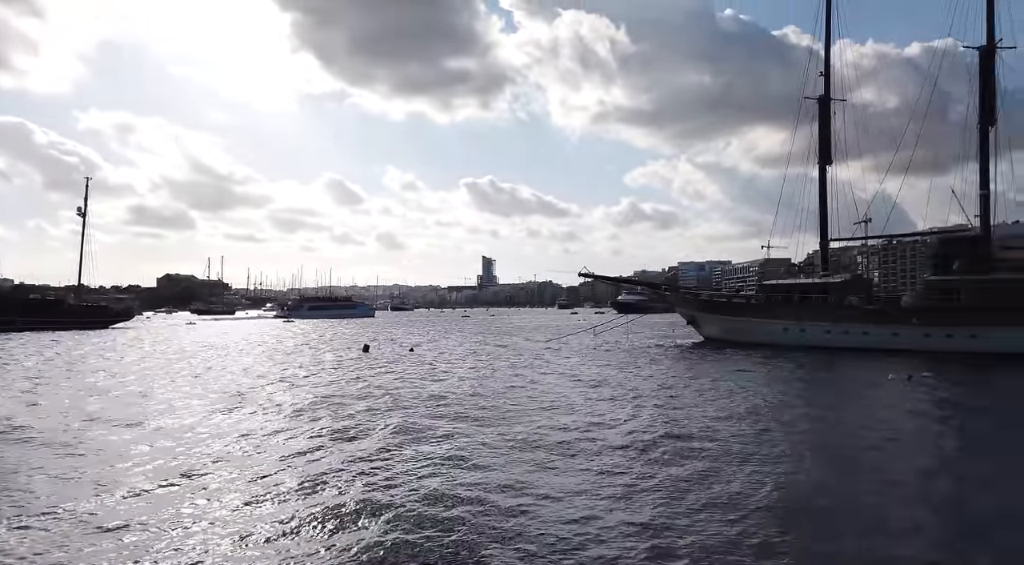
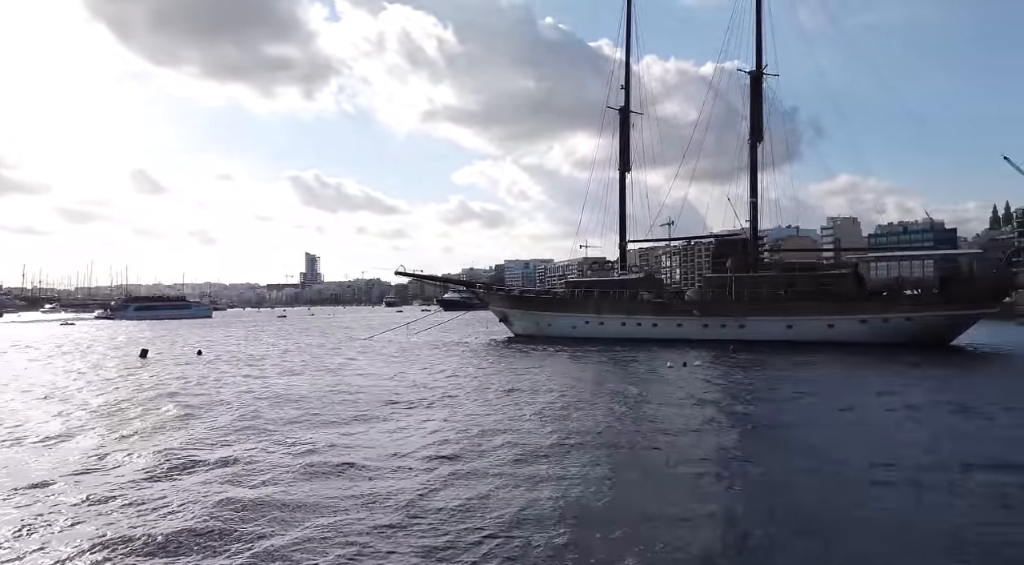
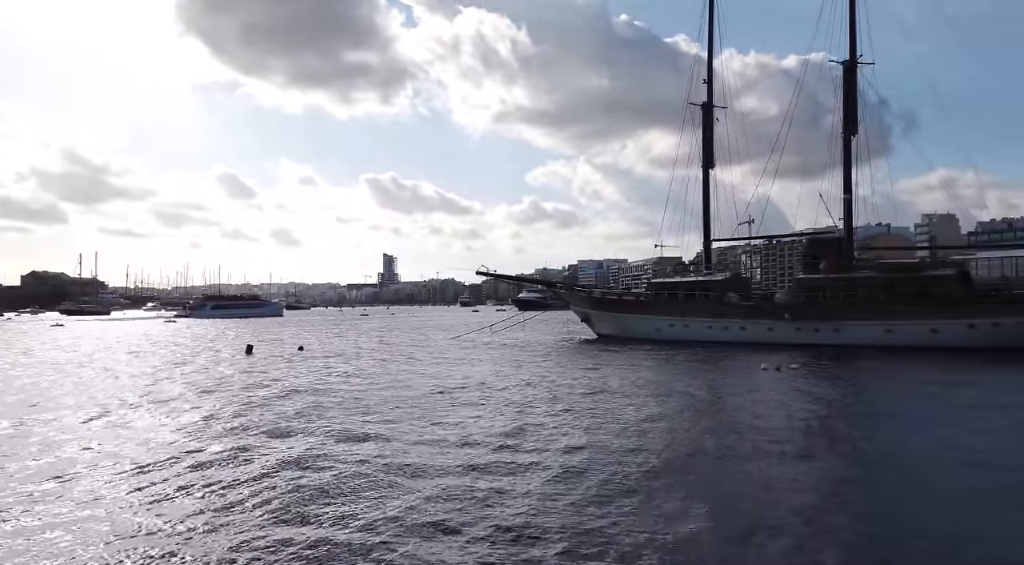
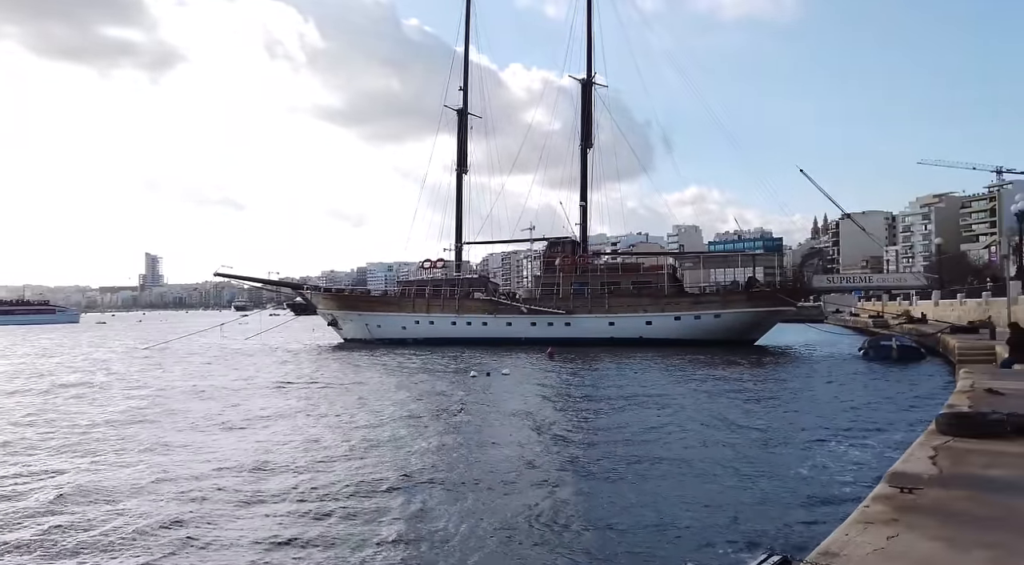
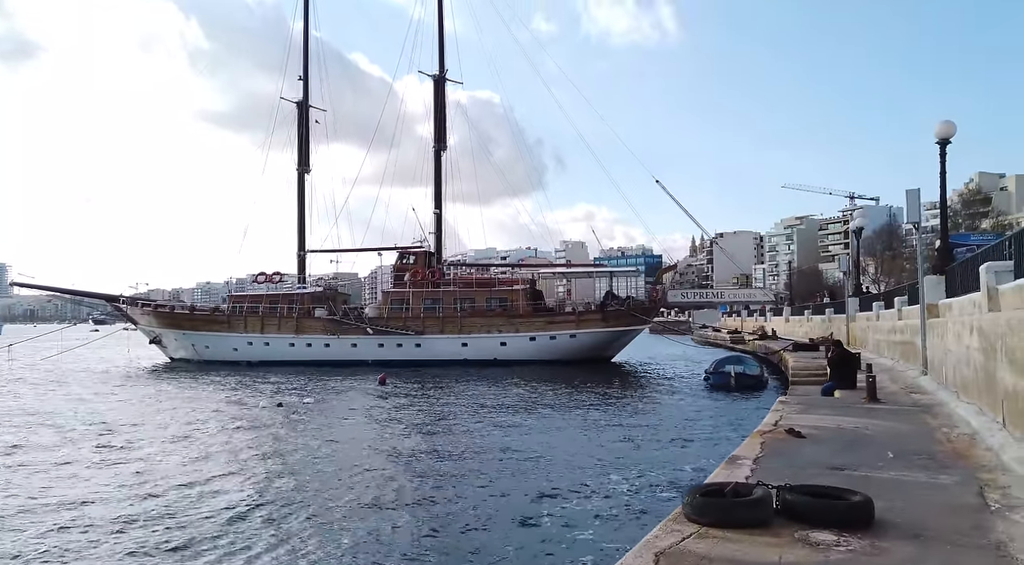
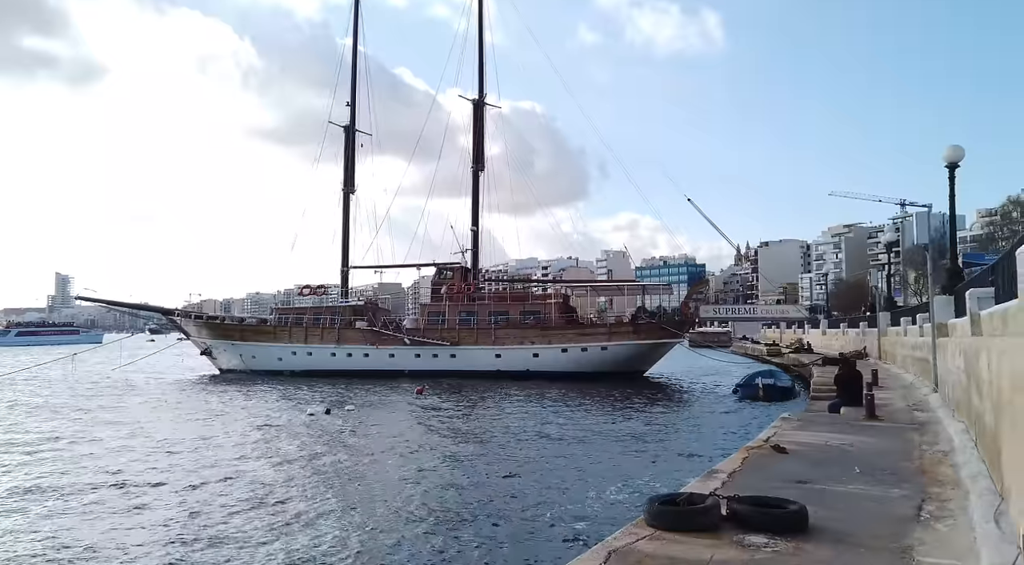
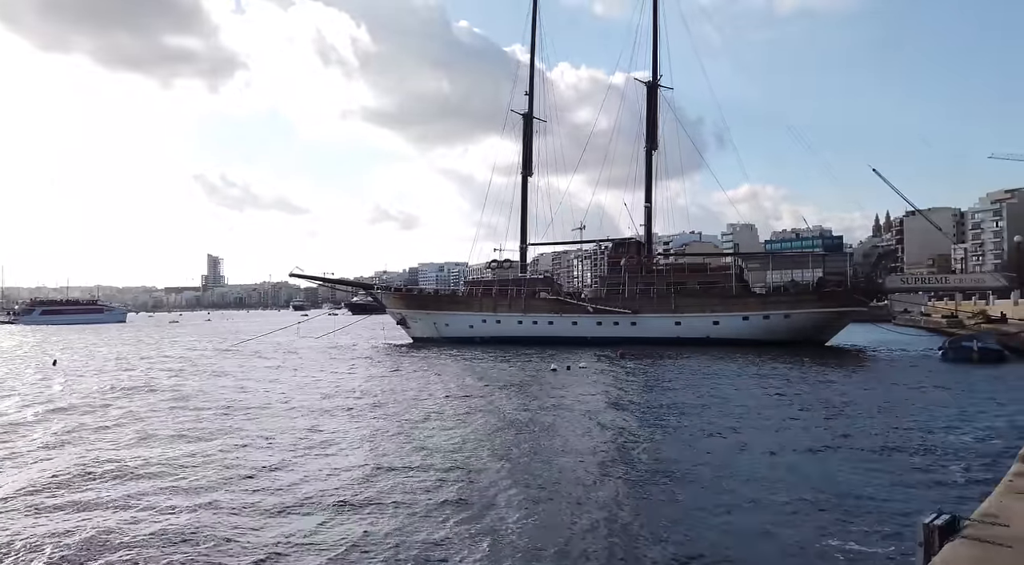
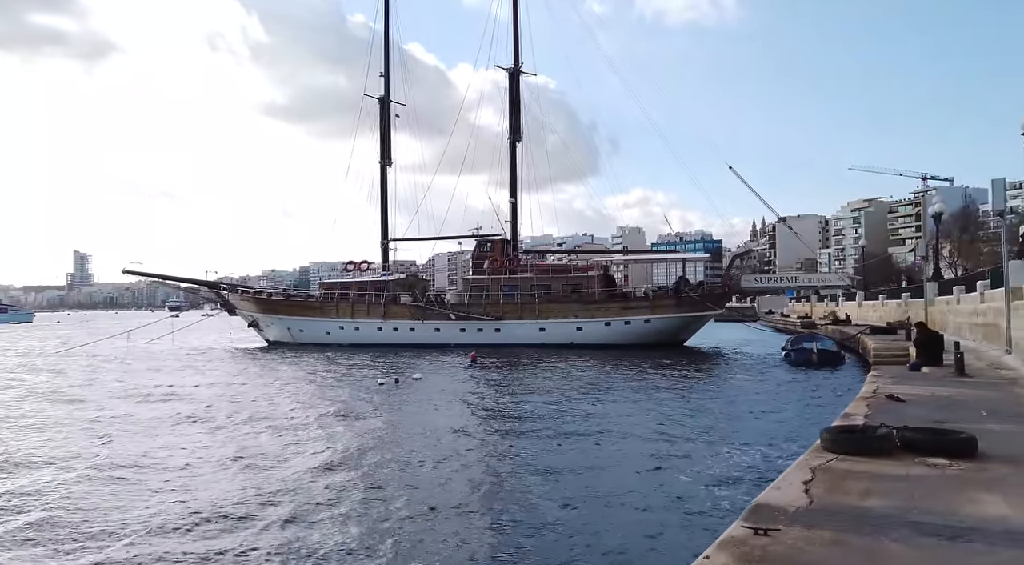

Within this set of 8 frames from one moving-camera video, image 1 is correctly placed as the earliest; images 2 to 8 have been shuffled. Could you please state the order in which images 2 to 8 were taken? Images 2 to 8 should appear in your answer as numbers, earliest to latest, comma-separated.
3, 2, 7, 4, 8, 5, 6
